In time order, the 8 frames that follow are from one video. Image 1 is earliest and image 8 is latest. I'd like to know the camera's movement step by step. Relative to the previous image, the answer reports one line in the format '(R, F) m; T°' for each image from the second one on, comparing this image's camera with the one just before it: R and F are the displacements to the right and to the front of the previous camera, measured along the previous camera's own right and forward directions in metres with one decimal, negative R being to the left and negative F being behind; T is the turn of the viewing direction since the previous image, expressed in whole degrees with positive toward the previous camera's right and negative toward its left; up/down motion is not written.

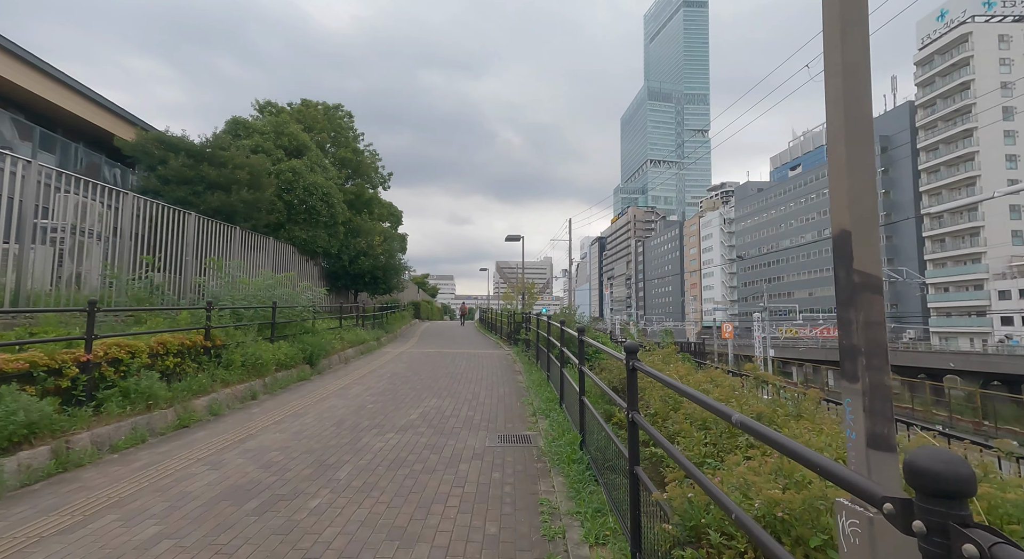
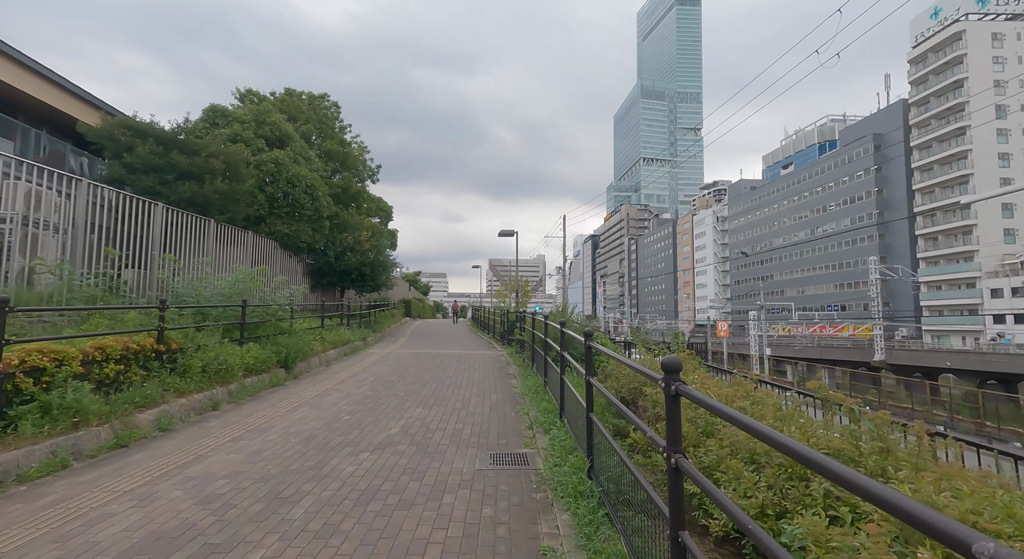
(0.0, +0.8) m; +1°
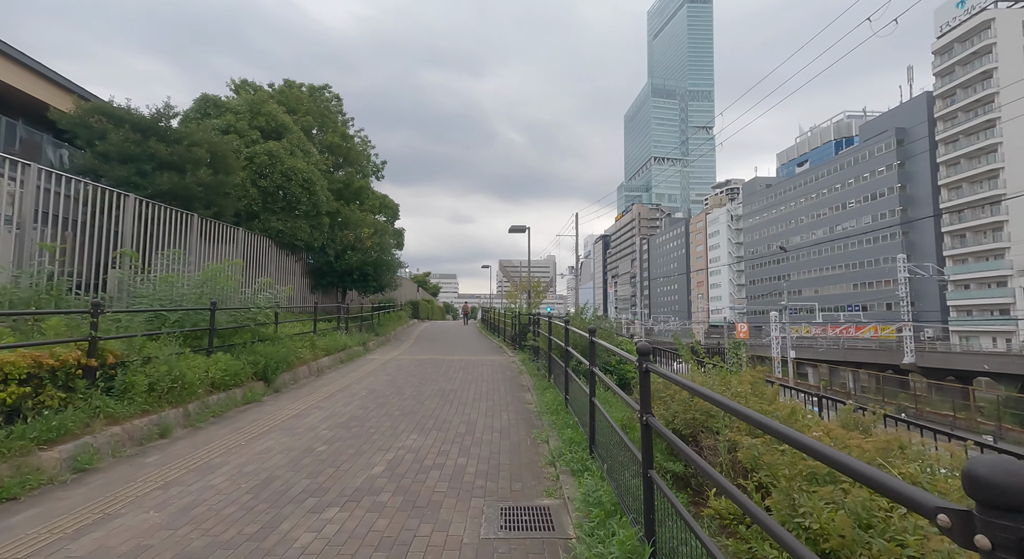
(-0.1, +1.3) m; -1°
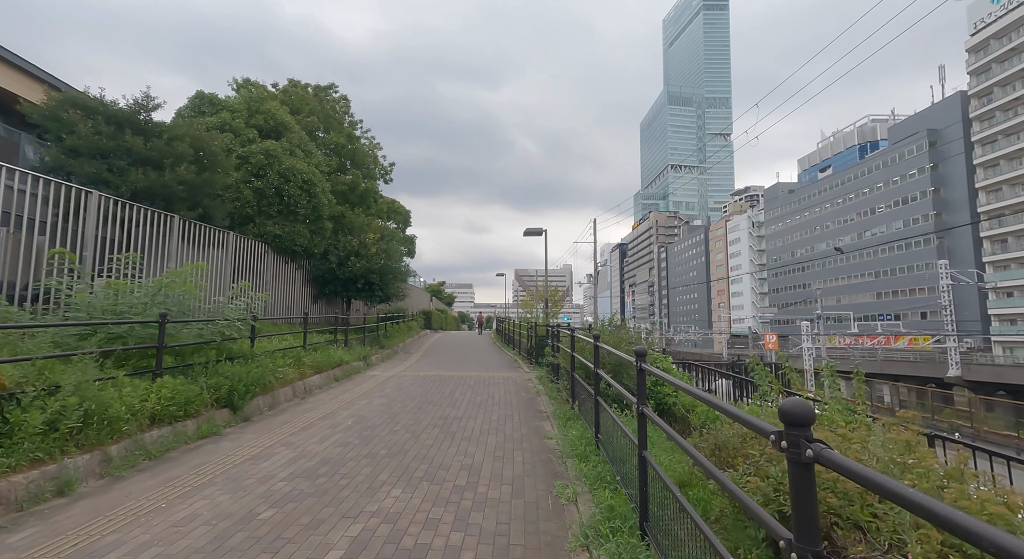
(0.0, +1.4) m; -2°
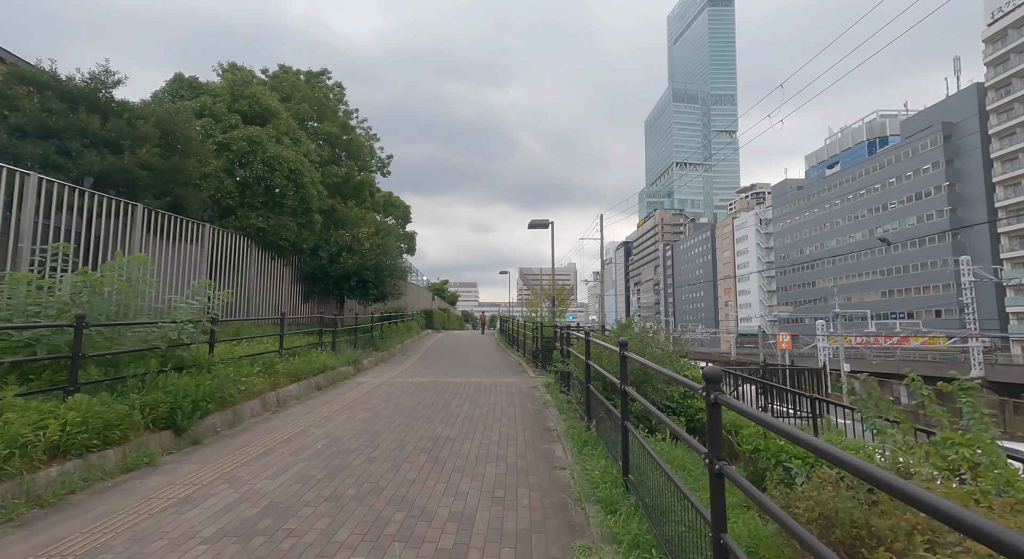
(0.0, +1.2) m; 0°
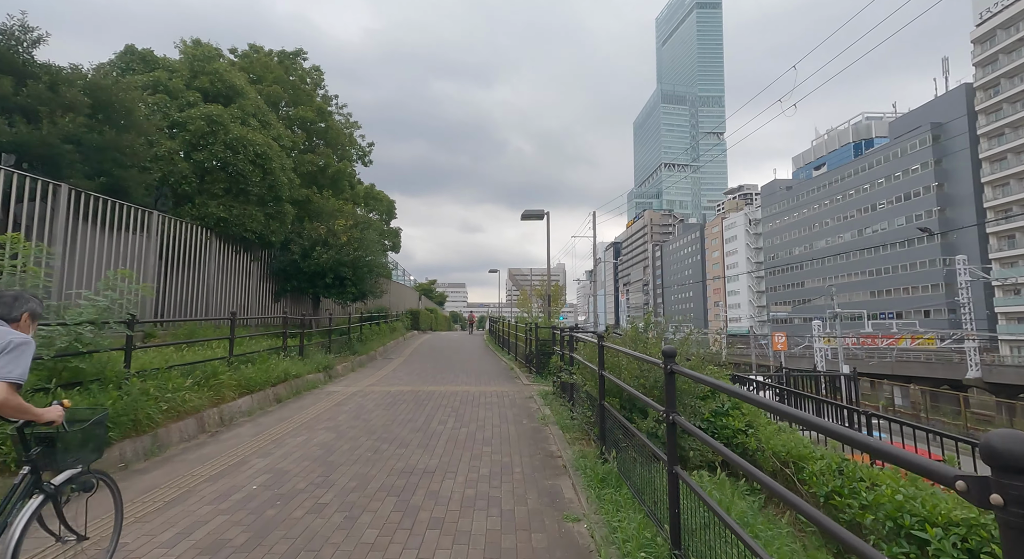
(-0.1, +1.3) m; +1°
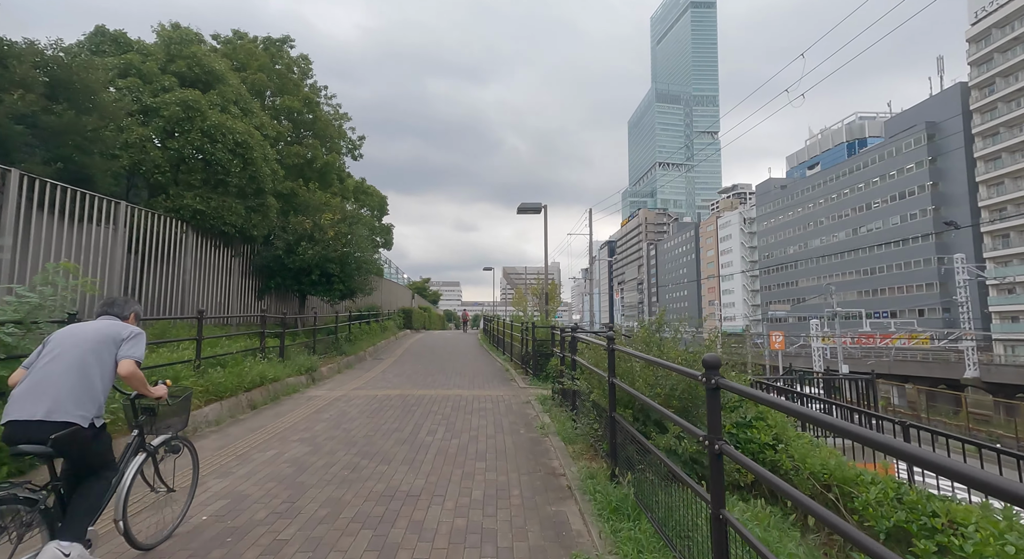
(0.0, +0.6) m; +1°
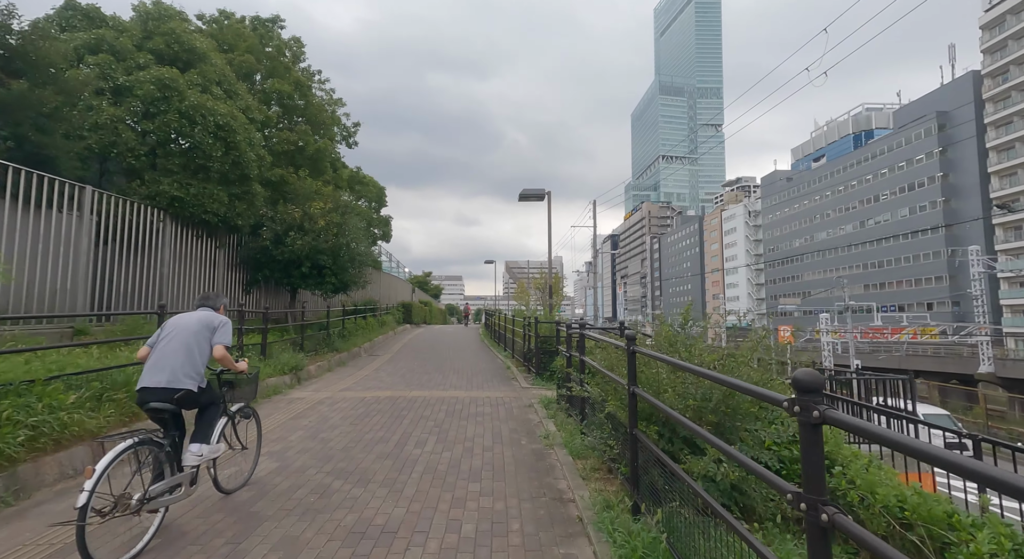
(0.0, +0.8) m; 0°
